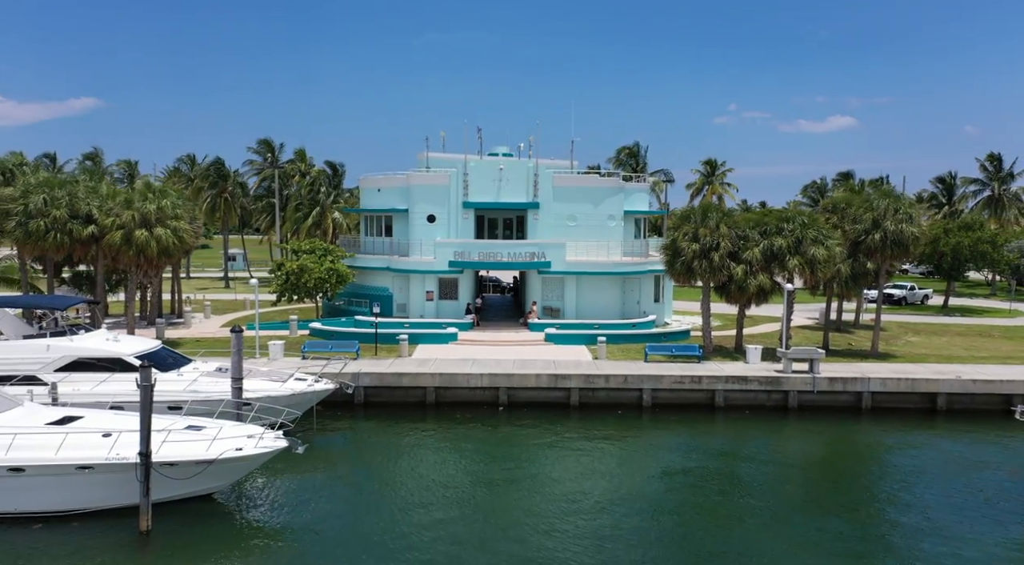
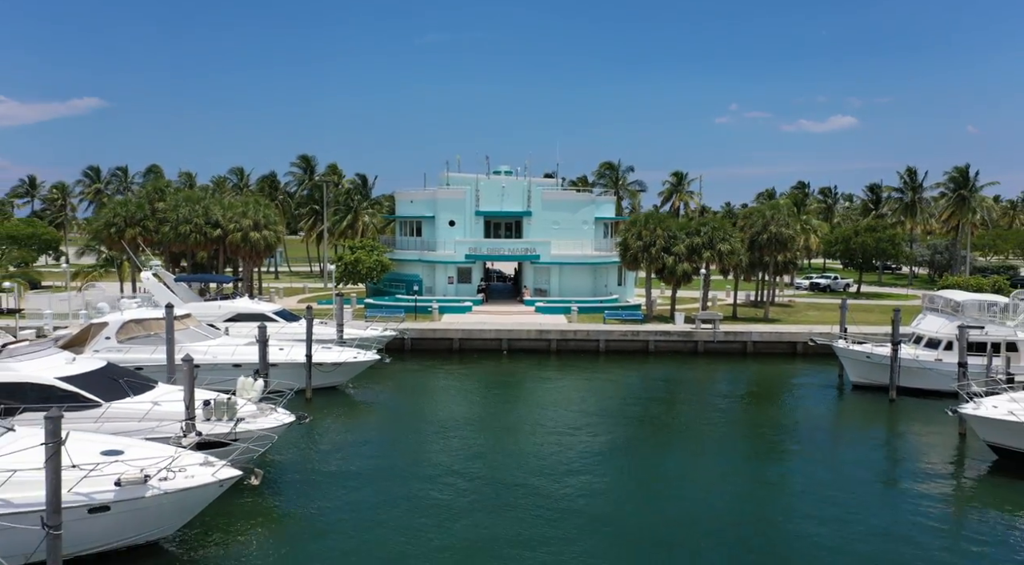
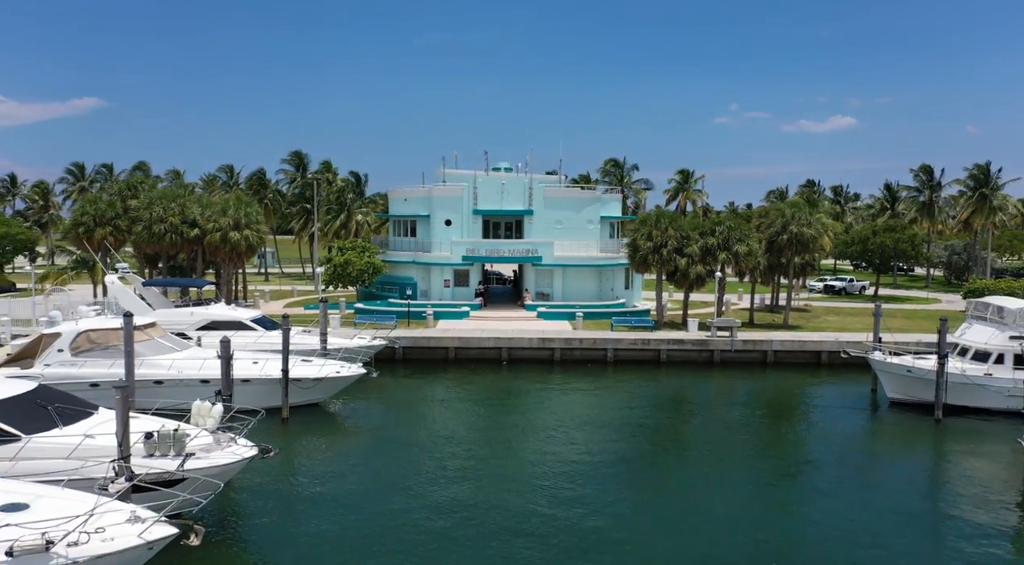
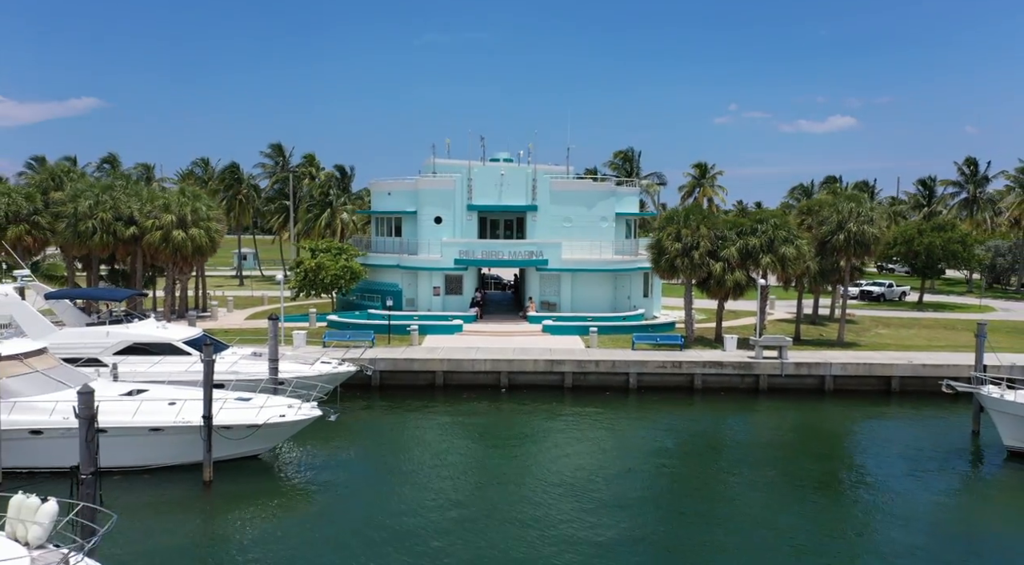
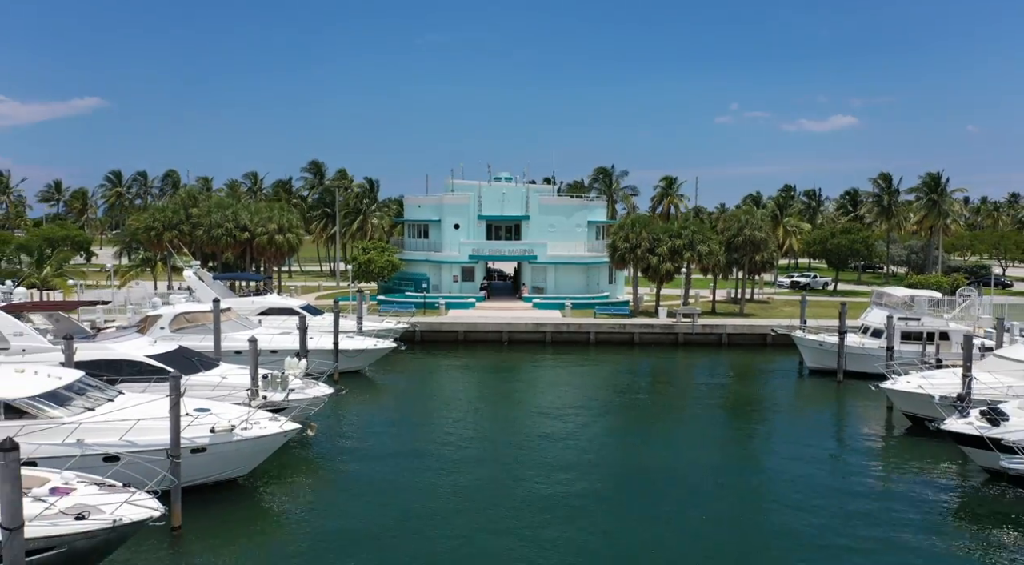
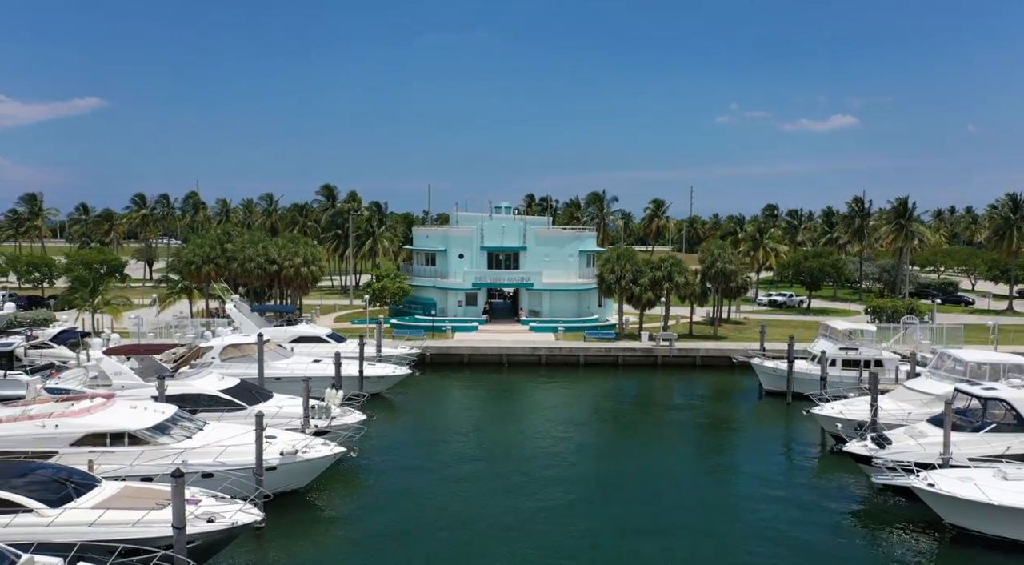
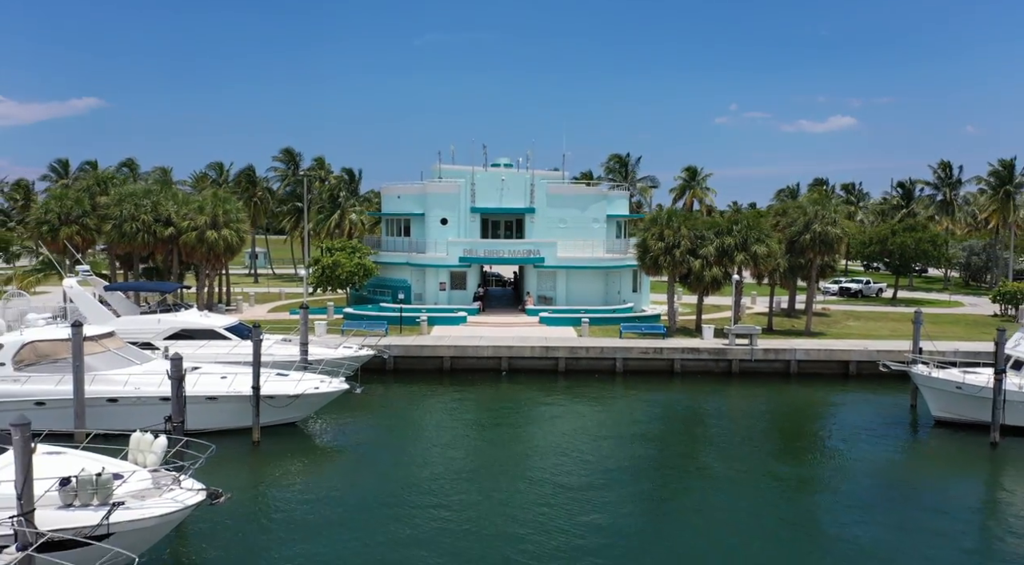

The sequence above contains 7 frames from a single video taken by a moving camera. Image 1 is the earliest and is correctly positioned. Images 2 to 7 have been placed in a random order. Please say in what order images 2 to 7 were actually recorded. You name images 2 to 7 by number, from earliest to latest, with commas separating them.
4, 7, 3, 2, 5, 6
